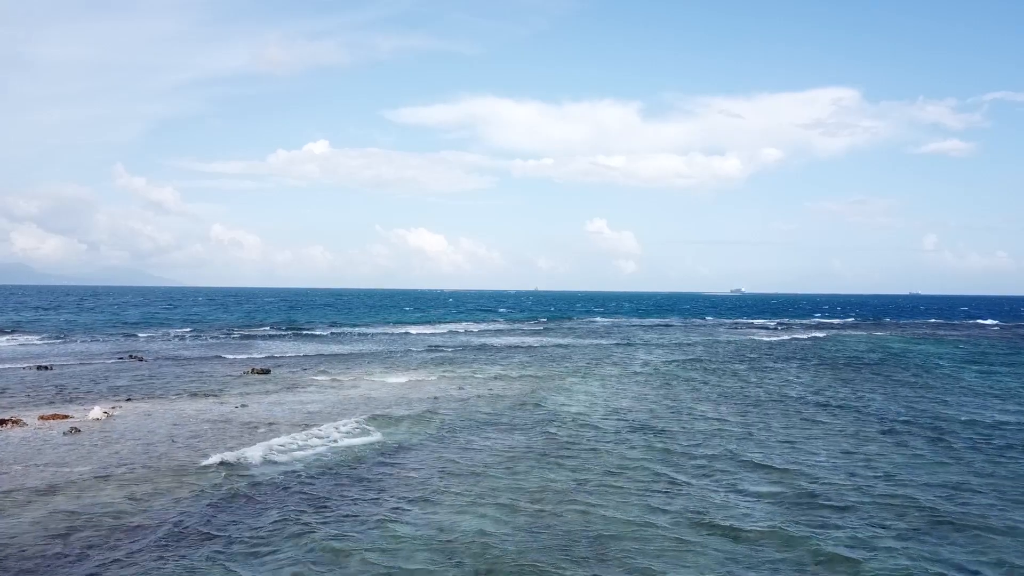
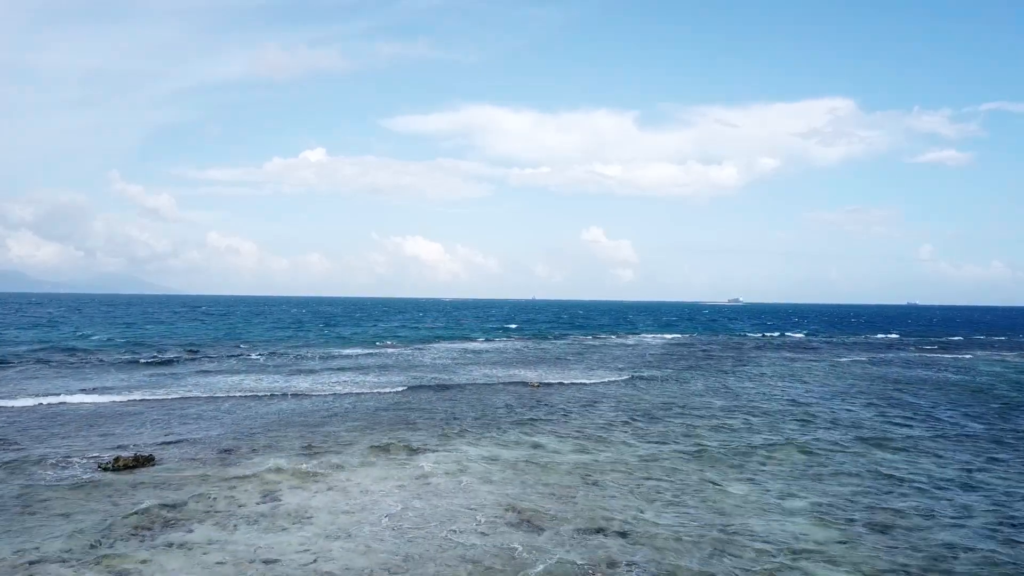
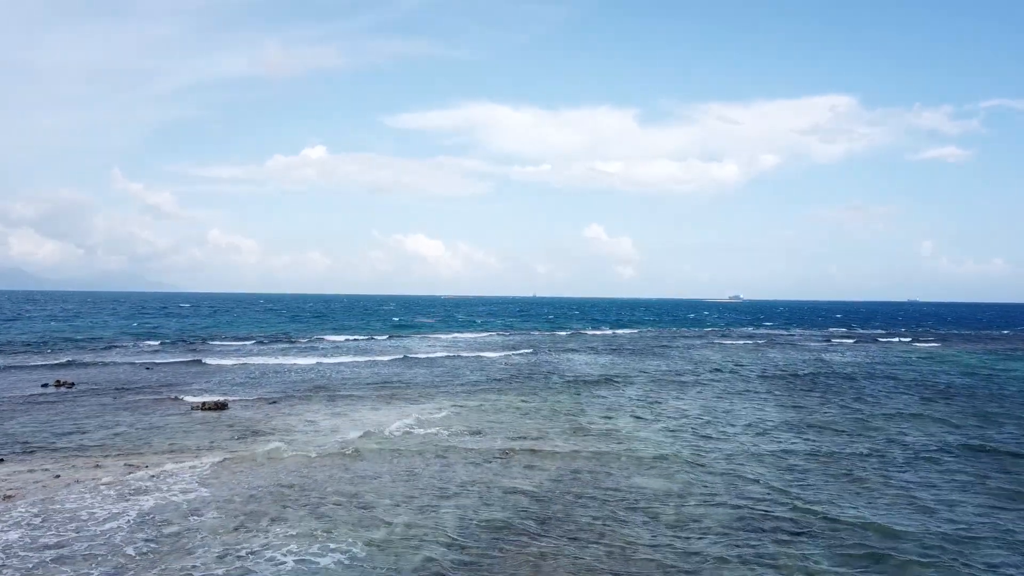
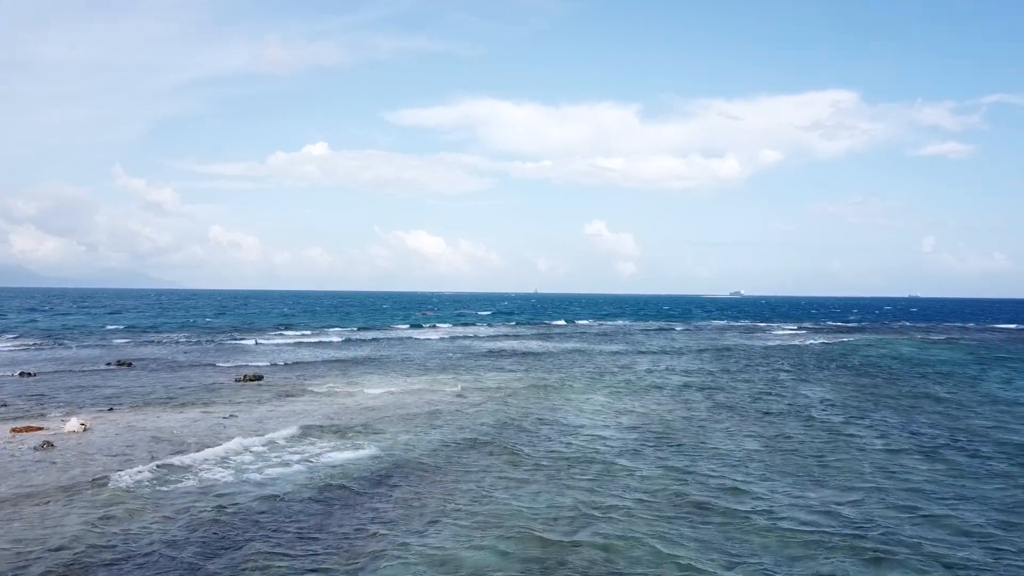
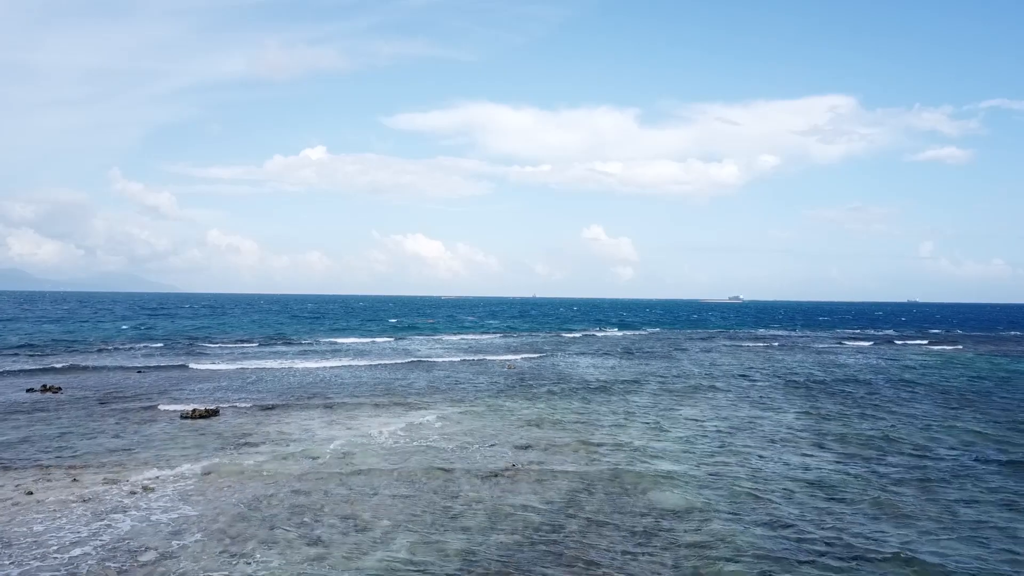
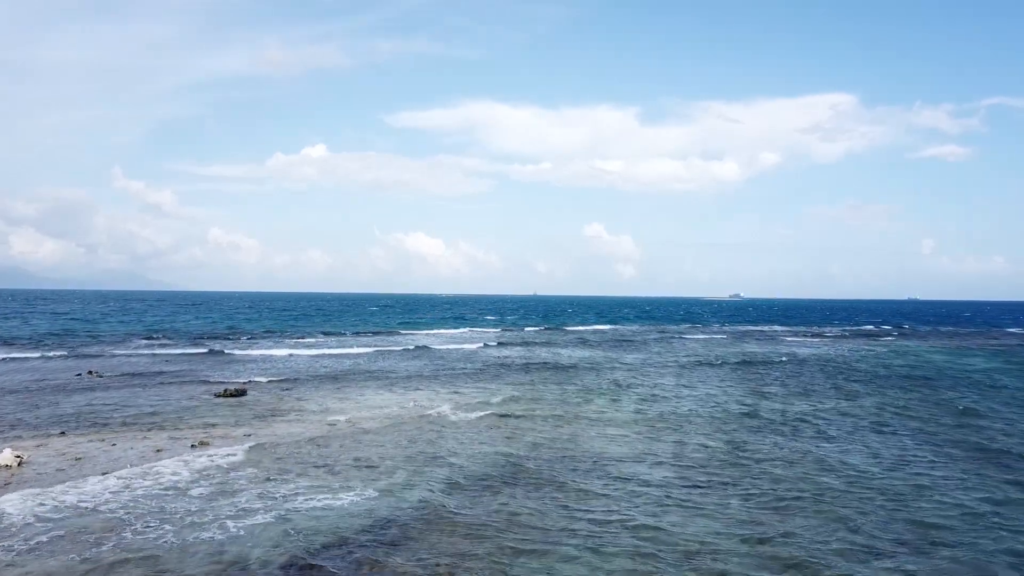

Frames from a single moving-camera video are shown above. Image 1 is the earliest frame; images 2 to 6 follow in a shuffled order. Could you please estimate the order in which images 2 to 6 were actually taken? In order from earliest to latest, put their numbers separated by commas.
4, 6, 3, 5, 2
